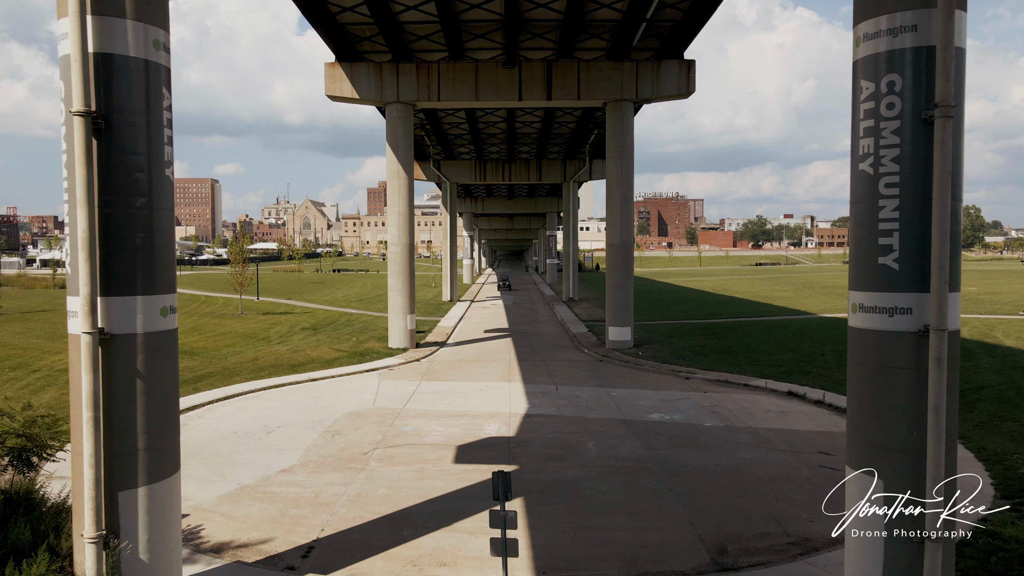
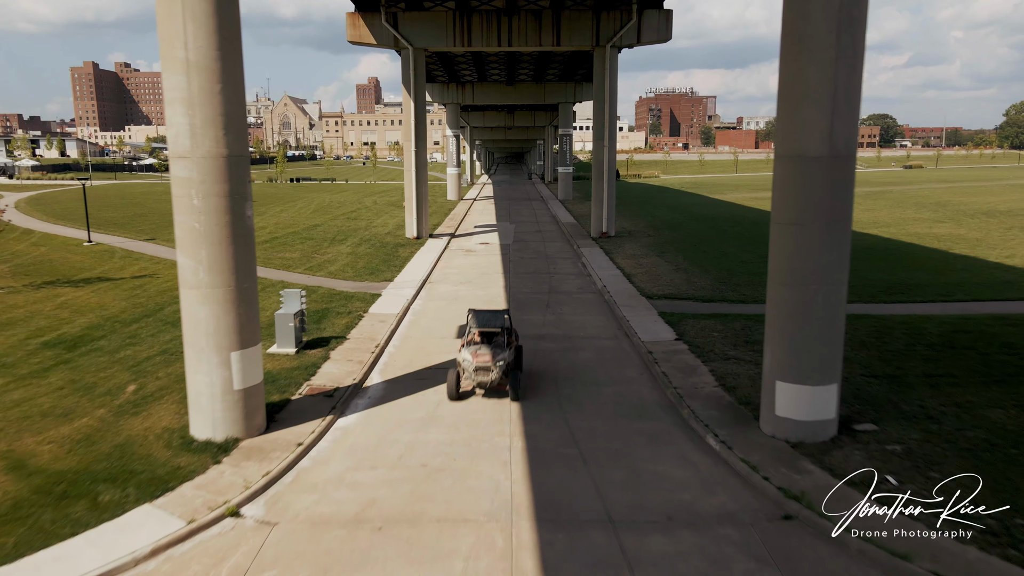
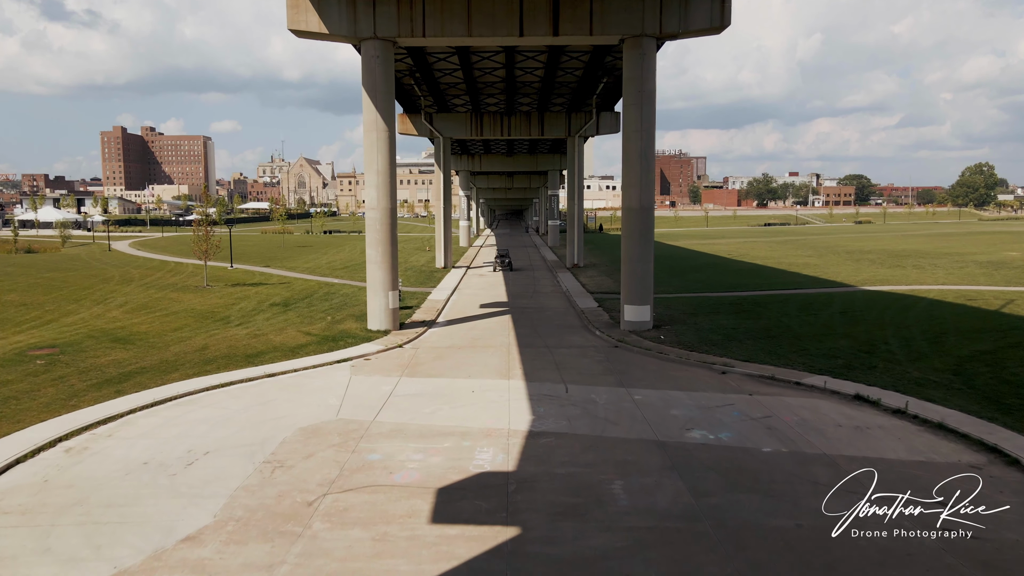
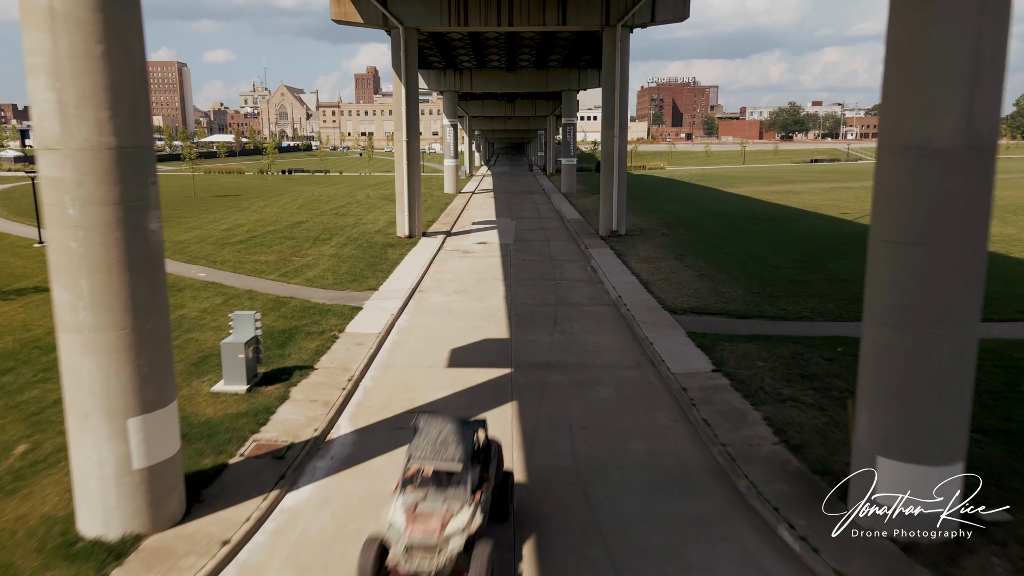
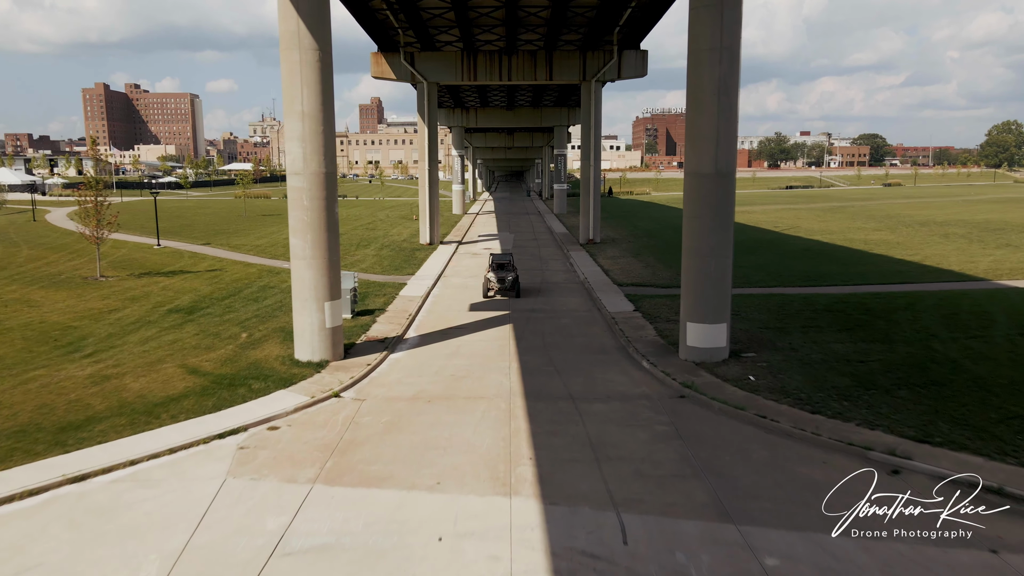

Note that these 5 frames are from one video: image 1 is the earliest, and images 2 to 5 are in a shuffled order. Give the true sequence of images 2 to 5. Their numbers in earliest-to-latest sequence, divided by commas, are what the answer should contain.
3, 5, 2, 4
